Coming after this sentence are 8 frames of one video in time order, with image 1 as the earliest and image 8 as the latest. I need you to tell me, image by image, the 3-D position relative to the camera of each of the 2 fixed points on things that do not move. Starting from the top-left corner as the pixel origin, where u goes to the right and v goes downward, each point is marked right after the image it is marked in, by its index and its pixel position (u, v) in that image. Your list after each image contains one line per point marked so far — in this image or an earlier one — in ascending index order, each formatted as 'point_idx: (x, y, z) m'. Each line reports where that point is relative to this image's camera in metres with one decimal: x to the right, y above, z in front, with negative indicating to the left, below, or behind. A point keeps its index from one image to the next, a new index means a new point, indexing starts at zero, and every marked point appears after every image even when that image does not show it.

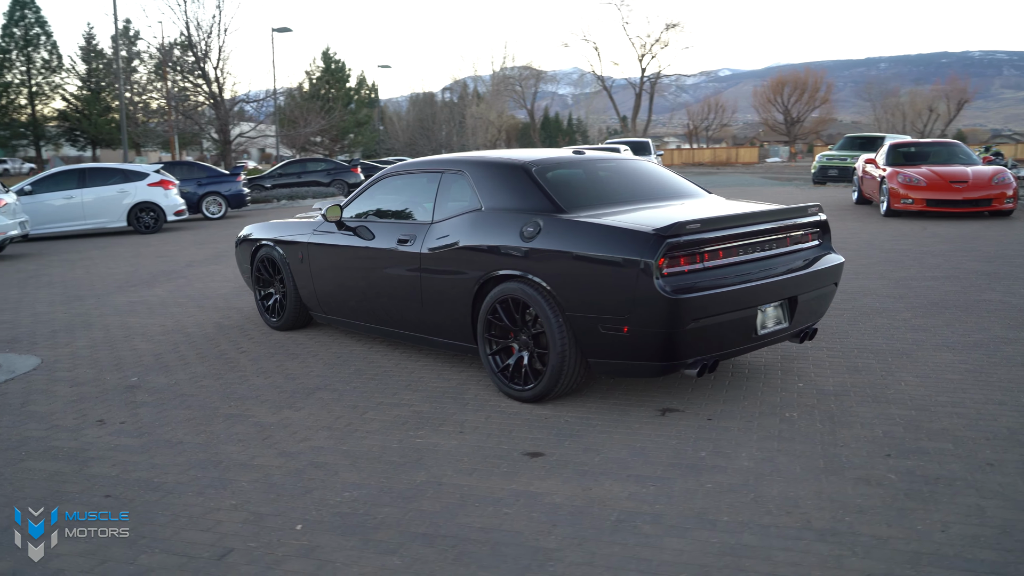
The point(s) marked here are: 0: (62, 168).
0: (-8.2, +2.2, +16.3) m
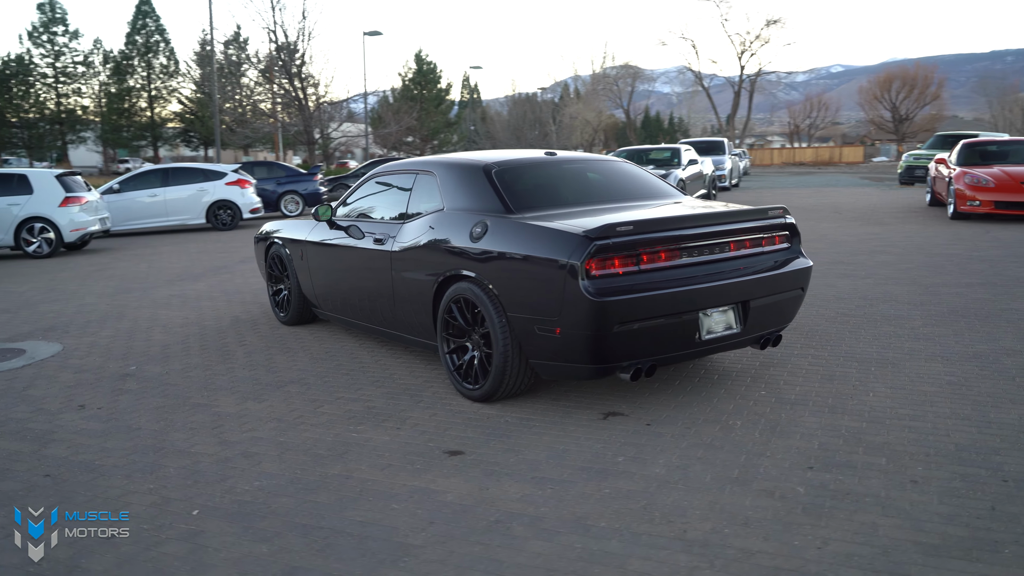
0: (-7.1, +2.3, +17.2) m
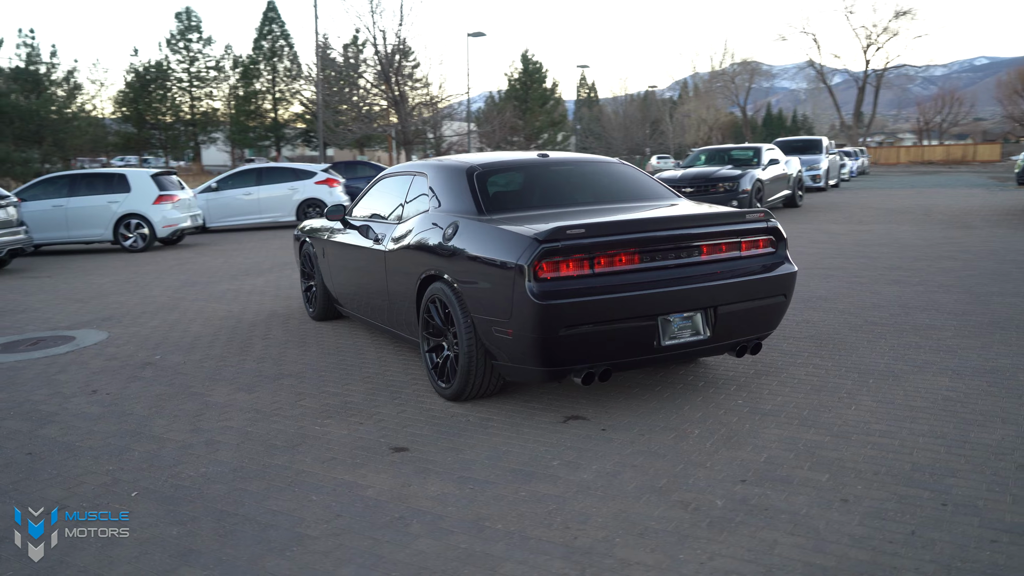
0: (-5.5, +2.5, +18.1) m
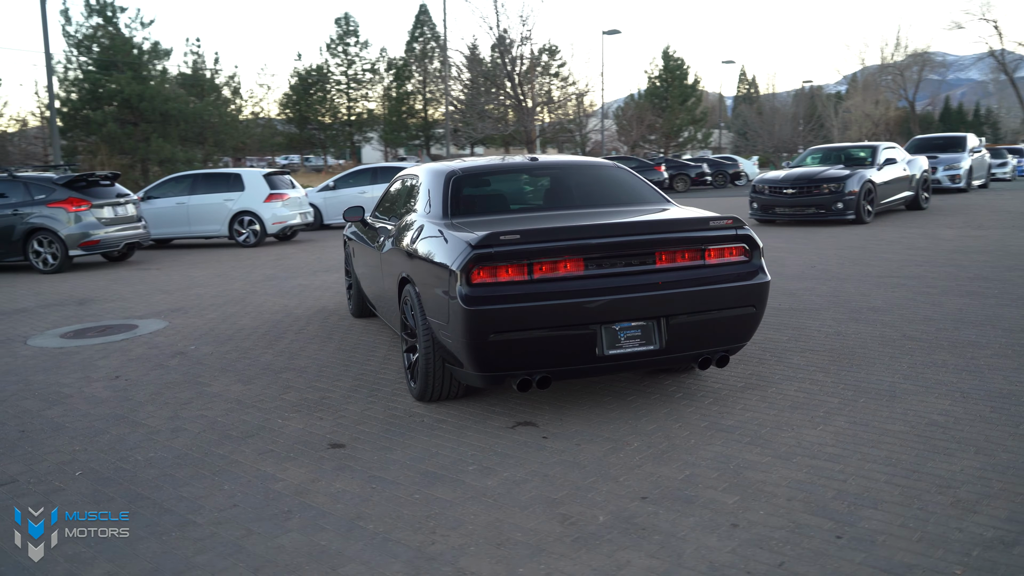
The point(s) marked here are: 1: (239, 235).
0: (-3.2, +2.6, +18.9) m
1: (-4.8, +0.9, +15.5) m
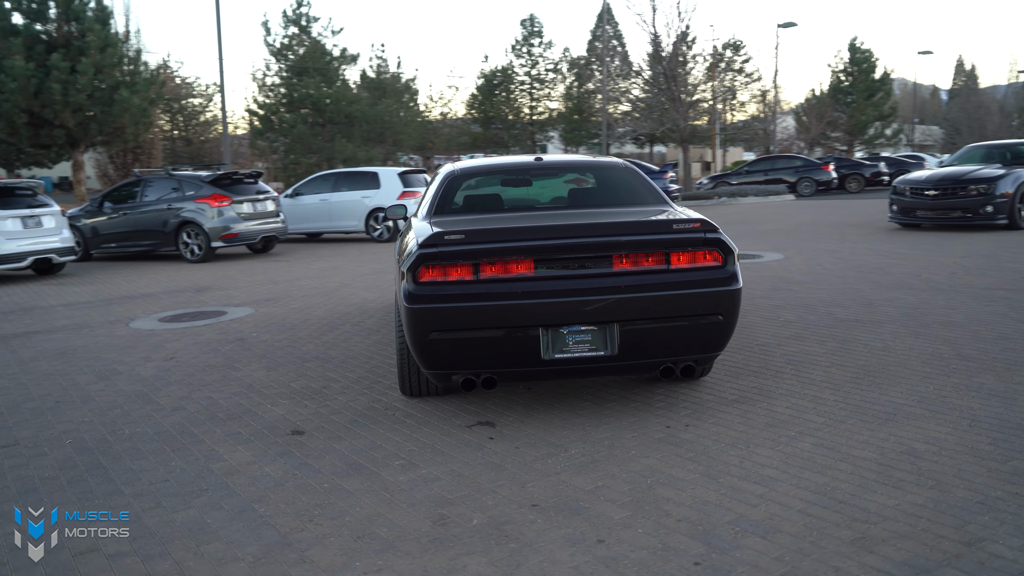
0: (-0.3, +2.7, +19.3) m
1: (-2.5, +1.1, +16.3) m
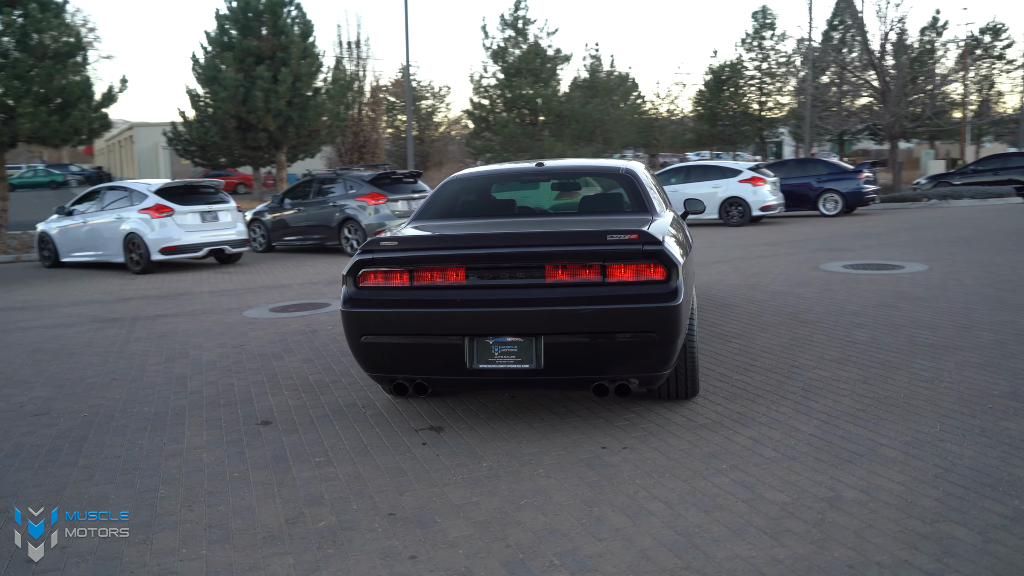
0: (+3.4, +2.6, +18.8) m
1: (+0.4, +1.1, +16.5) m
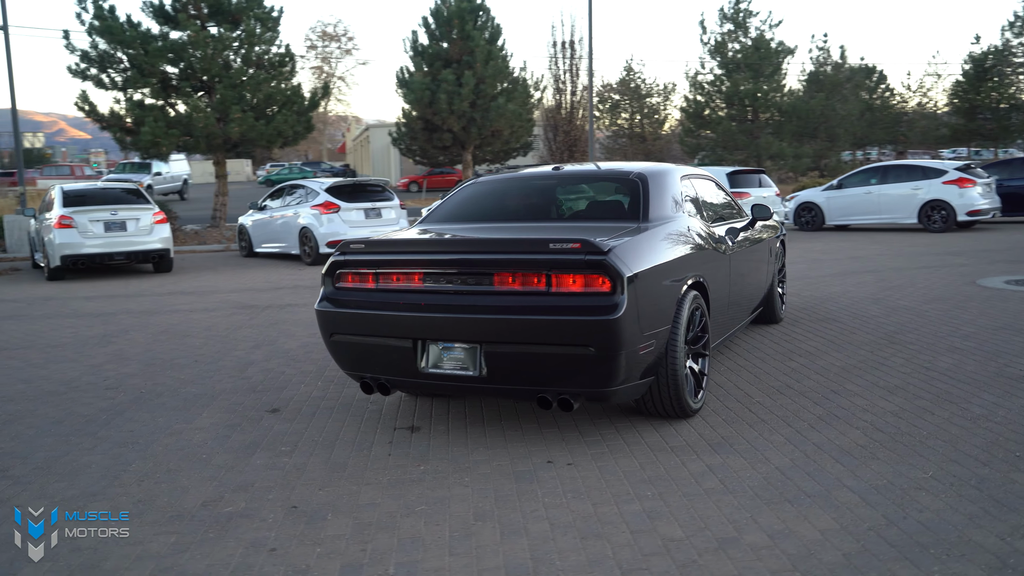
0: (+7.0, +2.4, +17.3) m
1: (+3.4, +1.0, +16.0) m
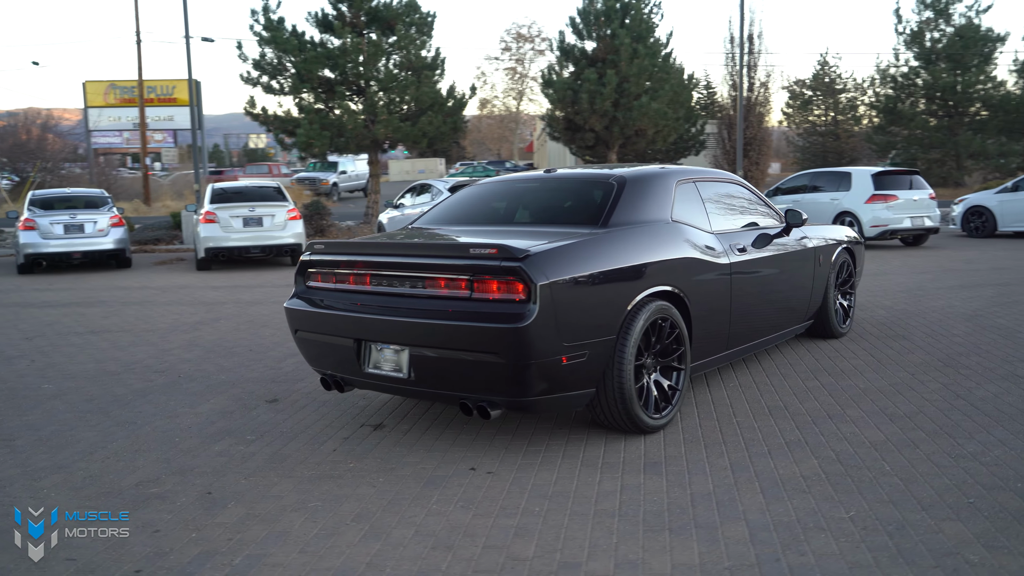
0: (+9.5, +2.2, +15.4) m
1: (+5.6, +0.9, +14.9) m
